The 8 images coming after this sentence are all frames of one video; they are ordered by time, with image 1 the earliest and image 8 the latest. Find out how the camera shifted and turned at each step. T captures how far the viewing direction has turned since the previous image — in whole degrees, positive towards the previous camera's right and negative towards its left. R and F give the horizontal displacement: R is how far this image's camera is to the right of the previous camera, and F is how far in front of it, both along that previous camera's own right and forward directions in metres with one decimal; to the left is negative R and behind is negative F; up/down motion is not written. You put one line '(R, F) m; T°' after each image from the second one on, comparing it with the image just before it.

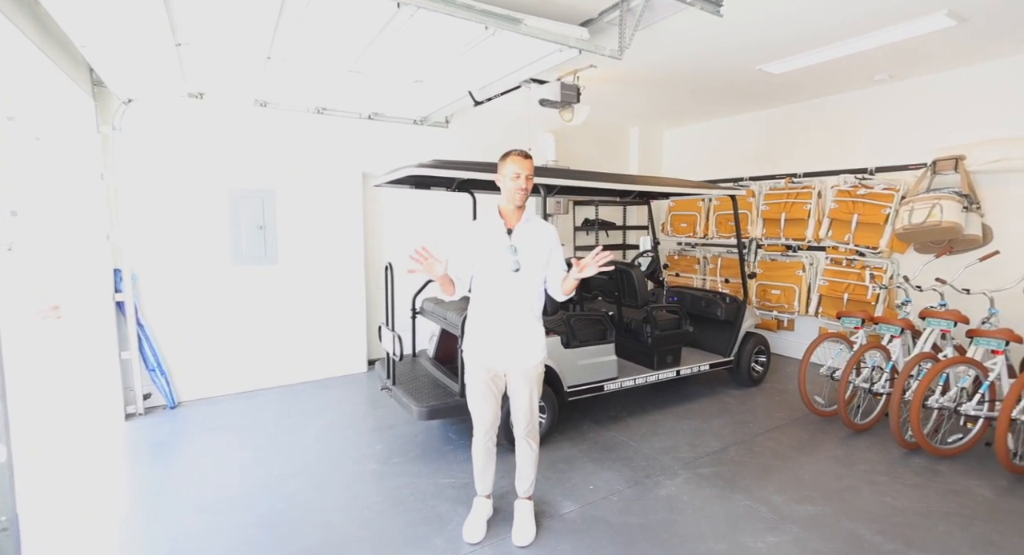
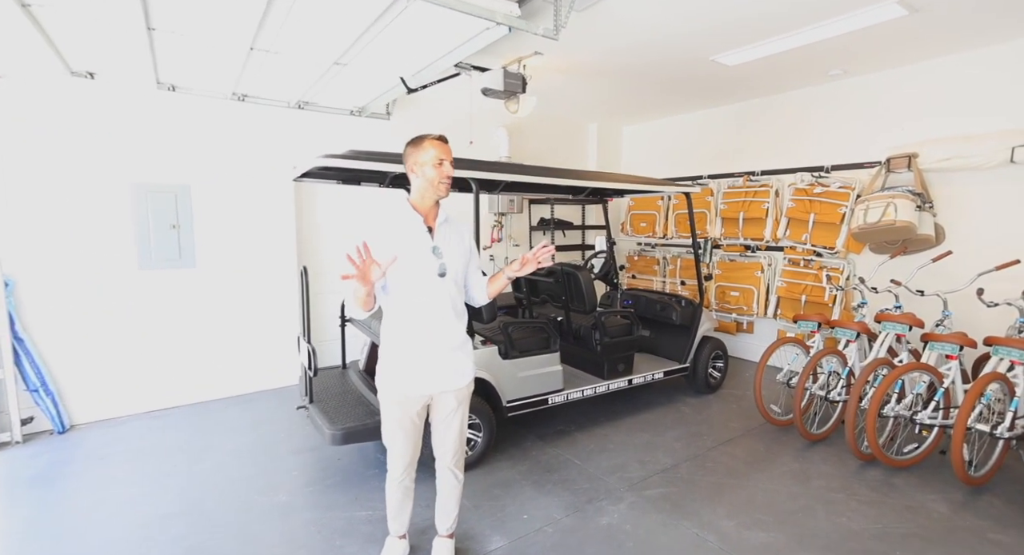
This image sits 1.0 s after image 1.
(+0.2, +0.3) m; +3°
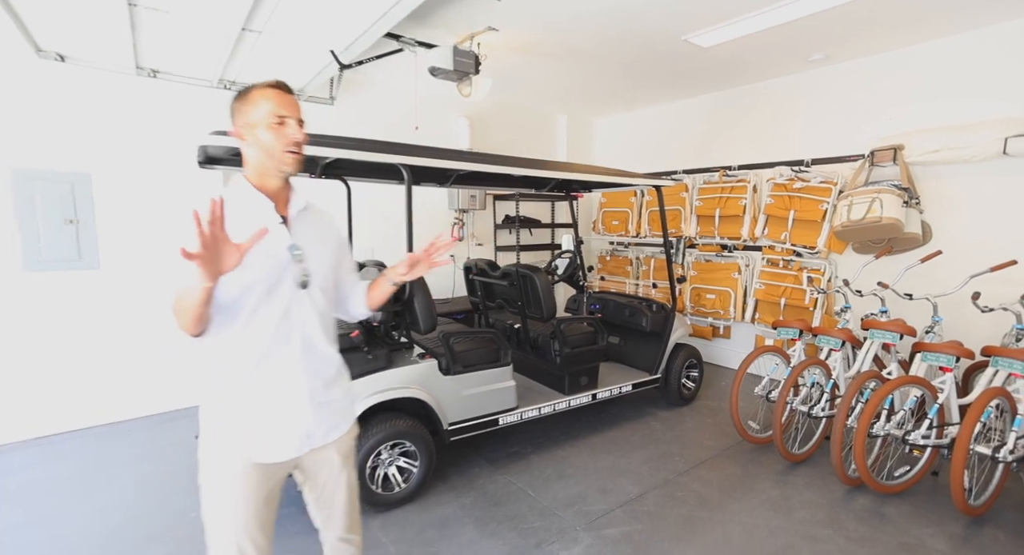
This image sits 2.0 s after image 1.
(+0.2, +0.4) m; +2°
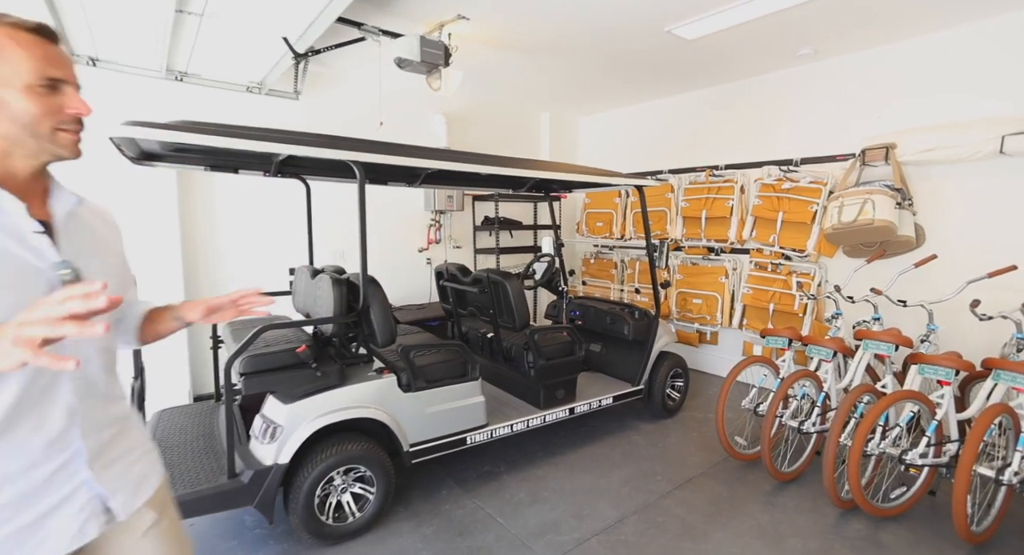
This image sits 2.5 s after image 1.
(+0.1, +0.2) m; +1°
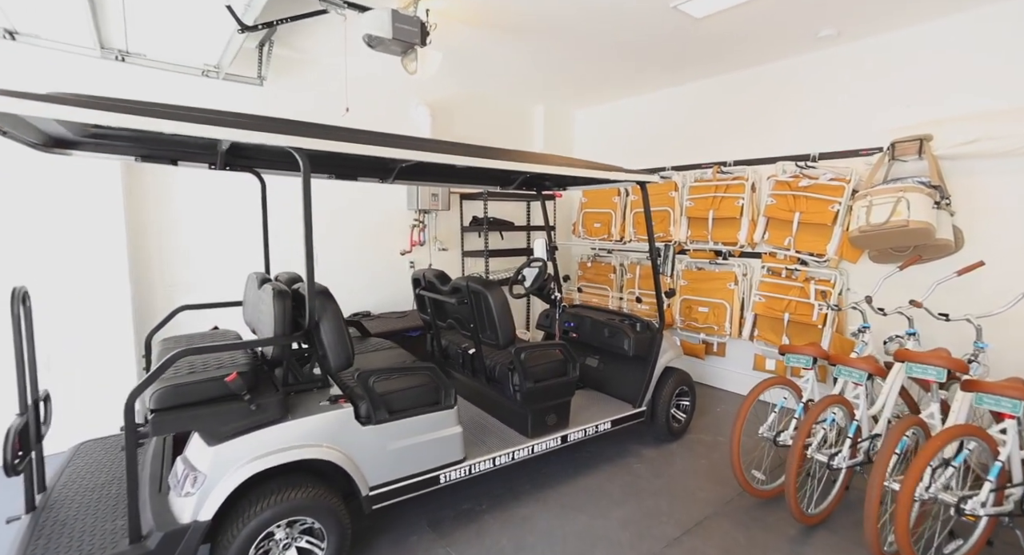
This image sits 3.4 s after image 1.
(+0.1, +0.4) m; 0°
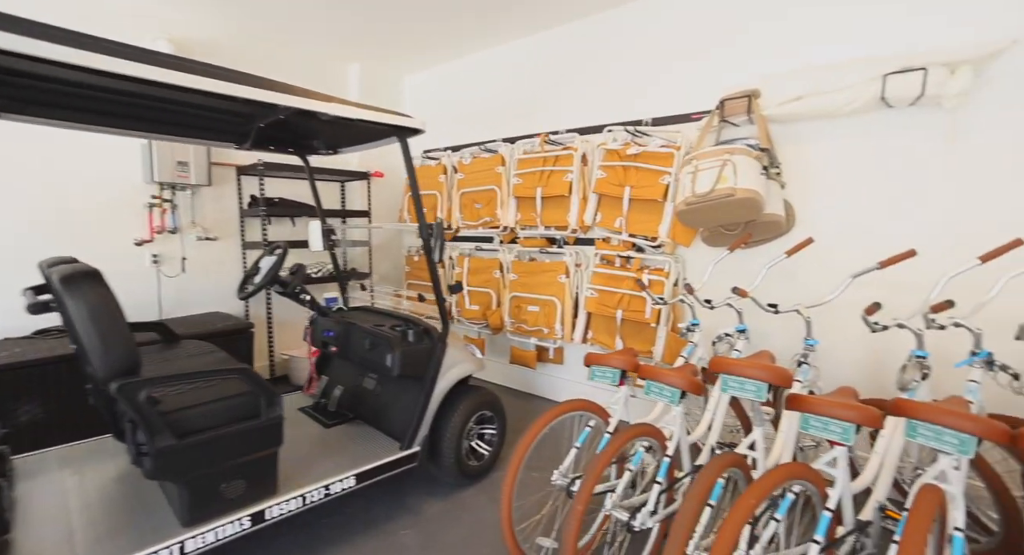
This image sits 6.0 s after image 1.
(+0.8, +0.8) m; +11°
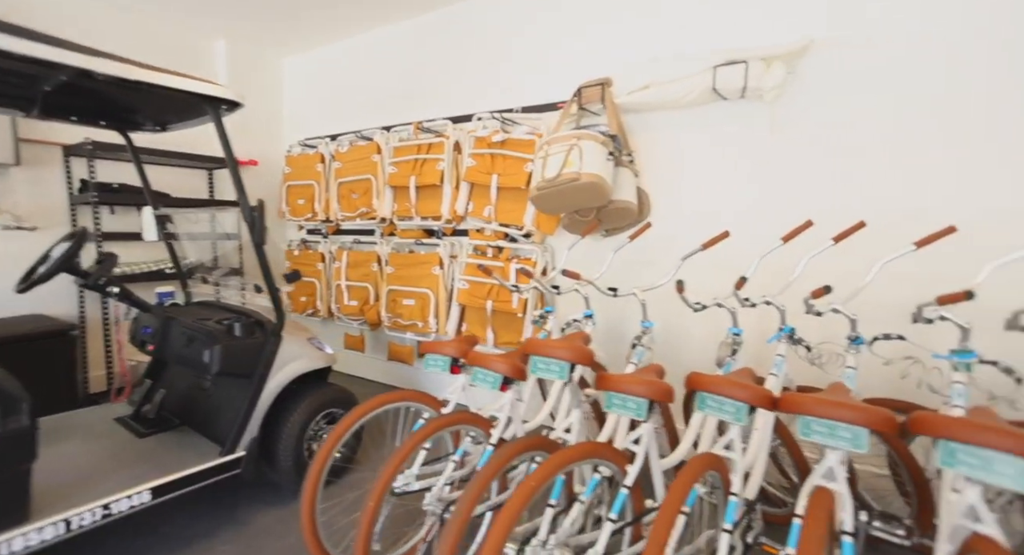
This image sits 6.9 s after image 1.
(+0.4, +0.1) m; +8°
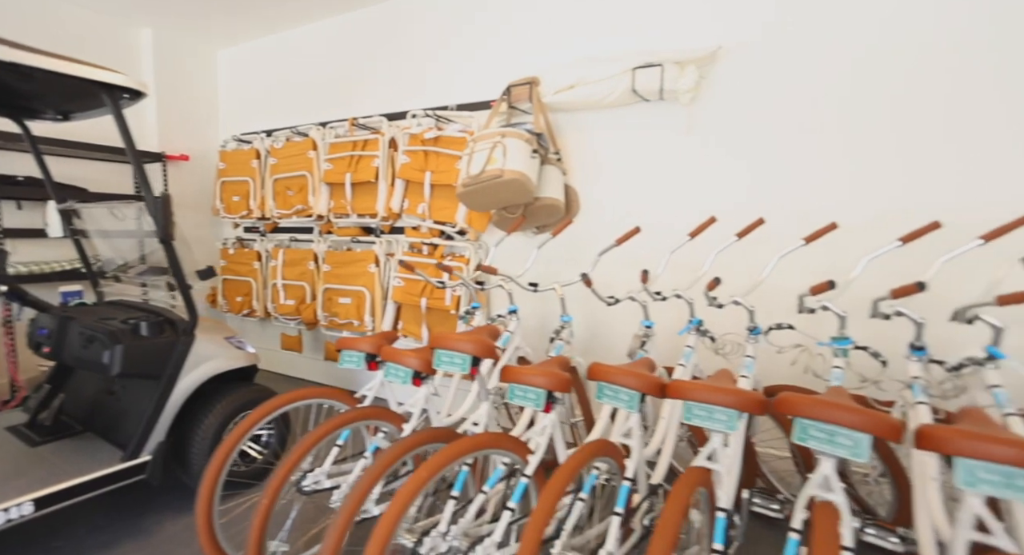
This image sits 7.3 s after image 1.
(+0.2, 0.0) m; +4°
